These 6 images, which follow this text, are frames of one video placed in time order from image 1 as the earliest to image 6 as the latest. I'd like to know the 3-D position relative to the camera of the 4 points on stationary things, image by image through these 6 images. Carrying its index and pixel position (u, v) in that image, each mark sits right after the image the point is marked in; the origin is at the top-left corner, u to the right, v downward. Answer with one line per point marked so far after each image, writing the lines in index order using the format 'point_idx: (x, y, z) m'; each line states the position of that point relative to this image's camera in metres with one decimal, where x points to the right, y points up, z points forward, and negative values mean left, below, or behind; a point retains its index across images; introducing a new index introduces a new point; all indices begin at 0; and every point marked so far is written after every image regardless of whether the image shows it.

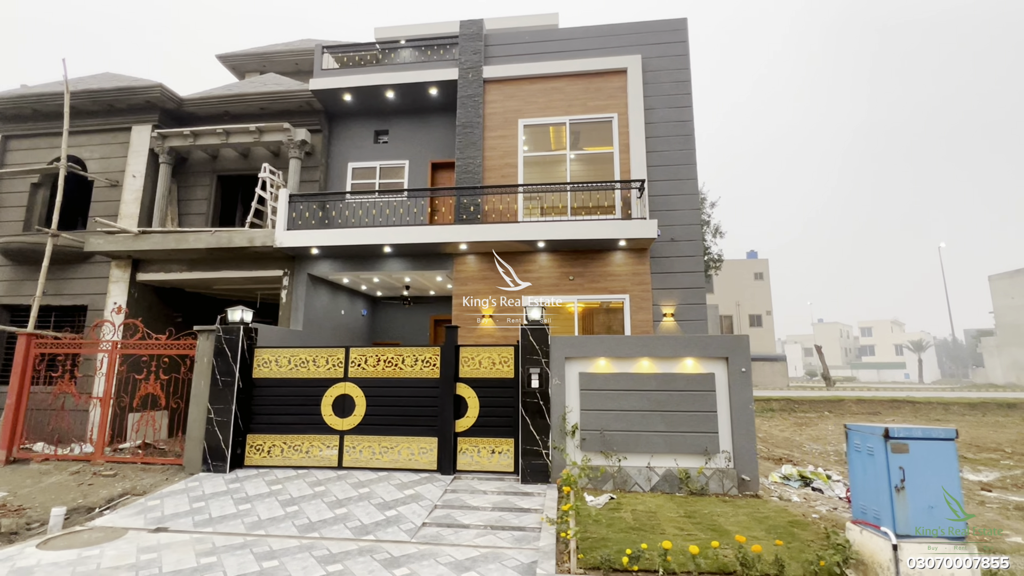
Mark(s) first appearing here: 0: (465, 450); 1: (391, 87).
0: (-0.5, -1.9, +4.9) m
1: (-2.2, +3.7, +7.6) m
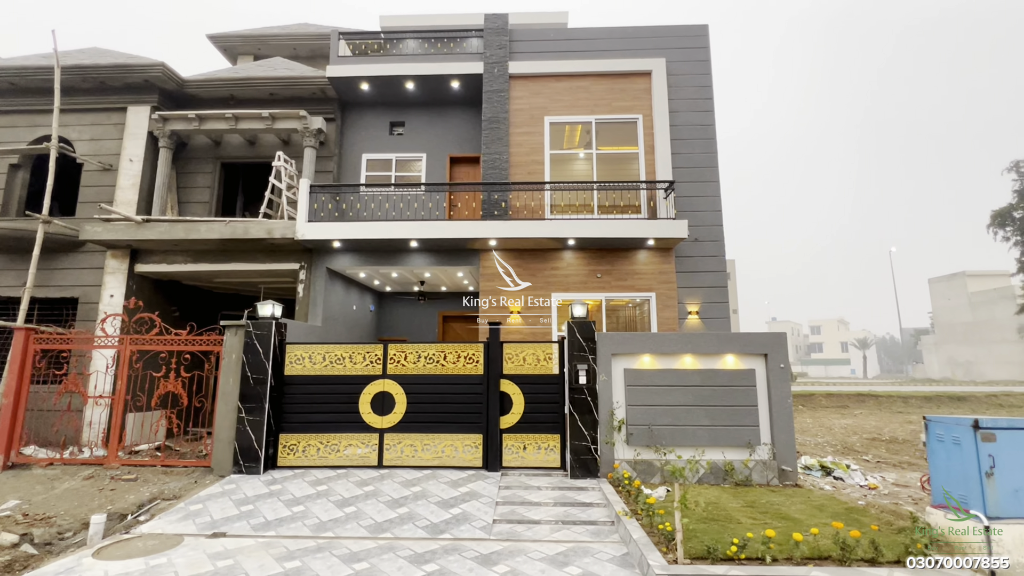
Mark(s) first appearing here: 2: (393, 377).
0: (0.0, -1.9, +4.9) m
1: (-1.8, +3.8, +7.4) m
2: (-1.5, -1.1, +5.1) m
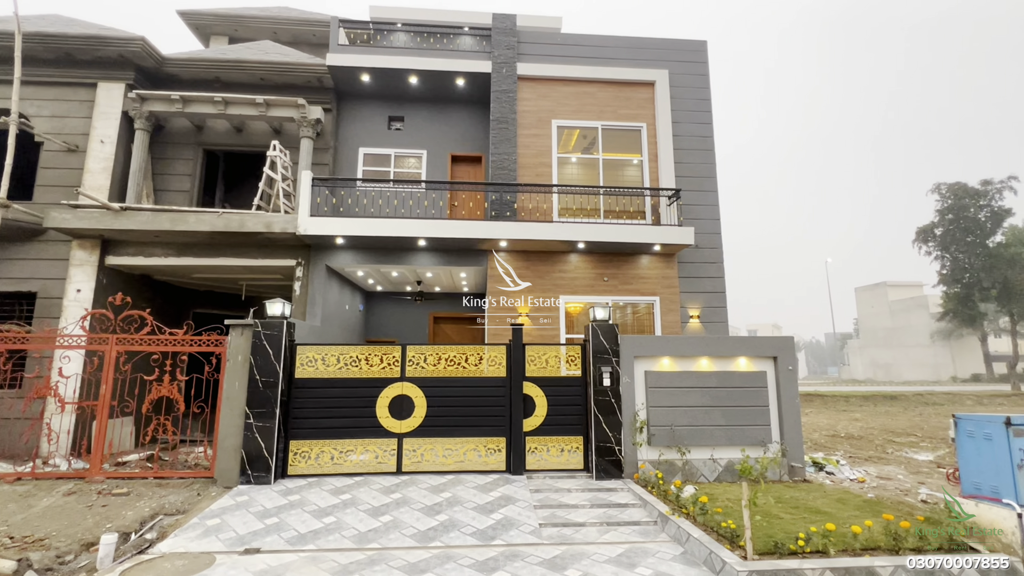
0: (+0.3, -1.9, +4.8) m
1: (-1.7, +3.8, +7.3) m
2: (-1.2, -1.1, +4.9) m
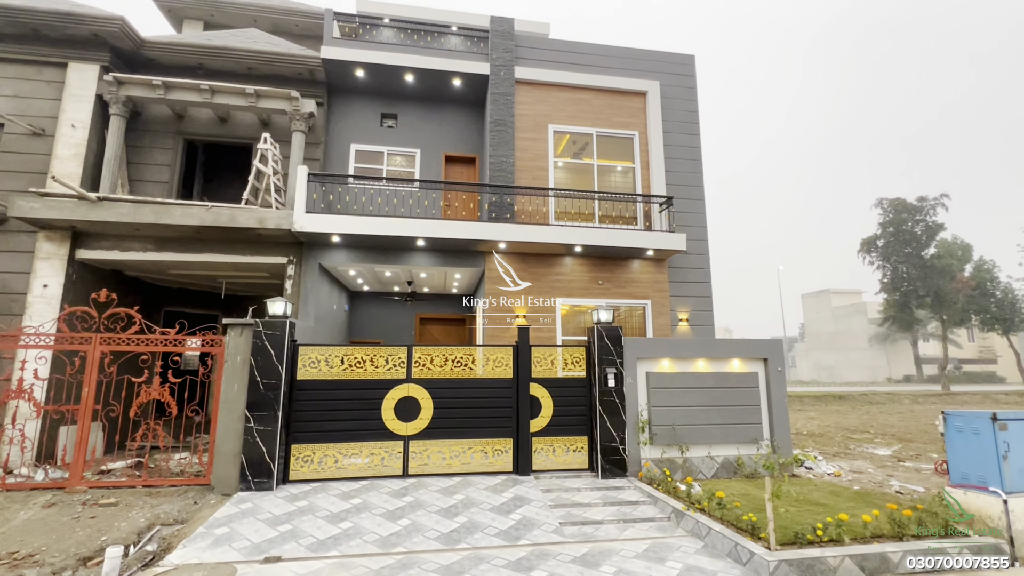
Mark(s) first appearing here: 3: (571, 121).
0: (+0.3, -1.9, +4.9) m
1: (-1.7, +3.8, +7.2) m
2: (-1.1, -1.1, +4.8) m
3: (+1.1, +3.0, +7.5) m
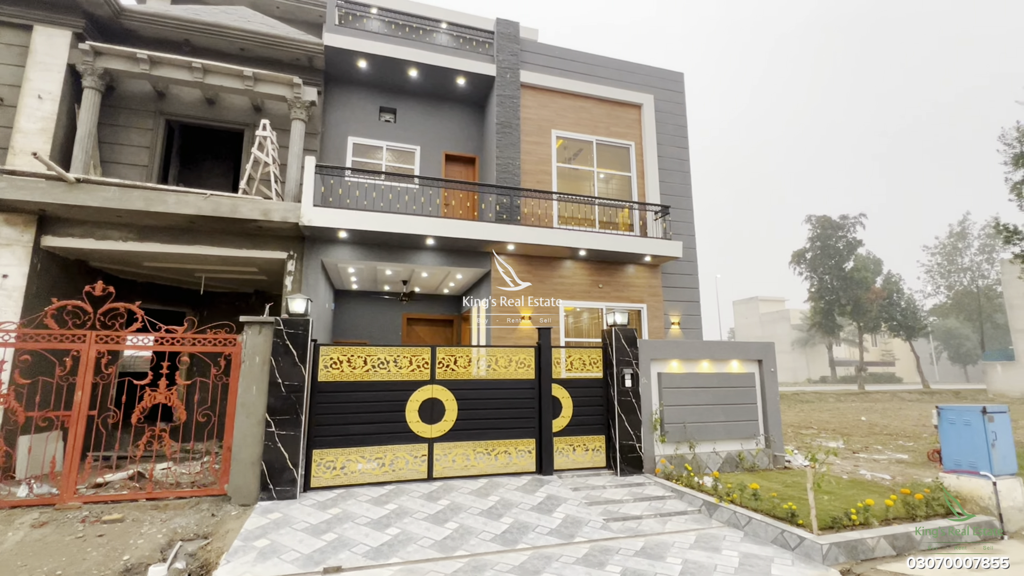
0: (+0.6, -1.9, +5.0) m
1: (-1.6, +3.8, +7.1) m
2: (-0.8, -1.1, +4.8) m
3: (+1.1, +2.9, +7.7) m
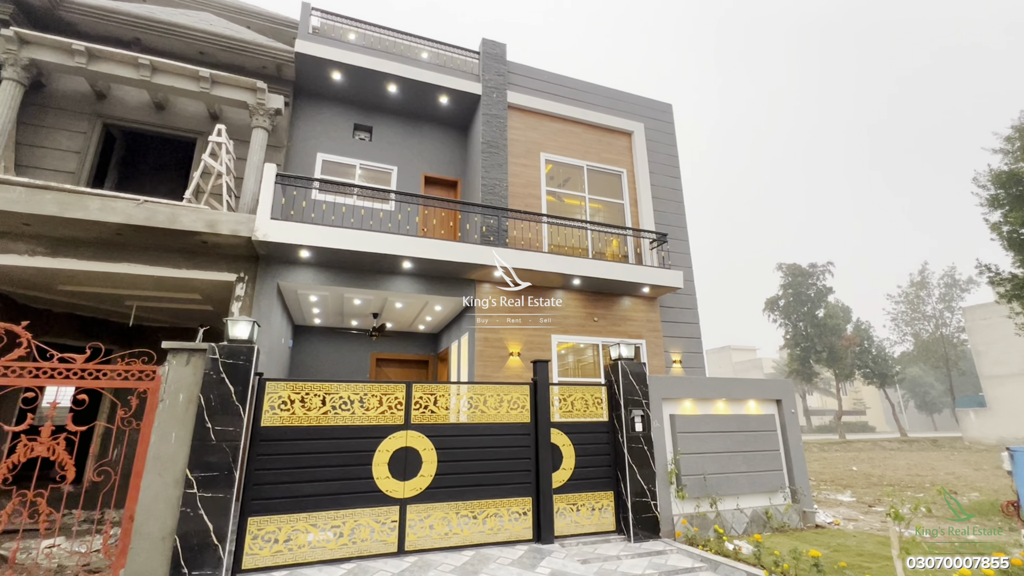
0: (+0.5, -2.2, +4.1) m
1: (-1.8, +3.3, +6.6) m
2: (-0.9, -1.3, +3.9) m
3: (+0.9, +2.4, +7.3) m
